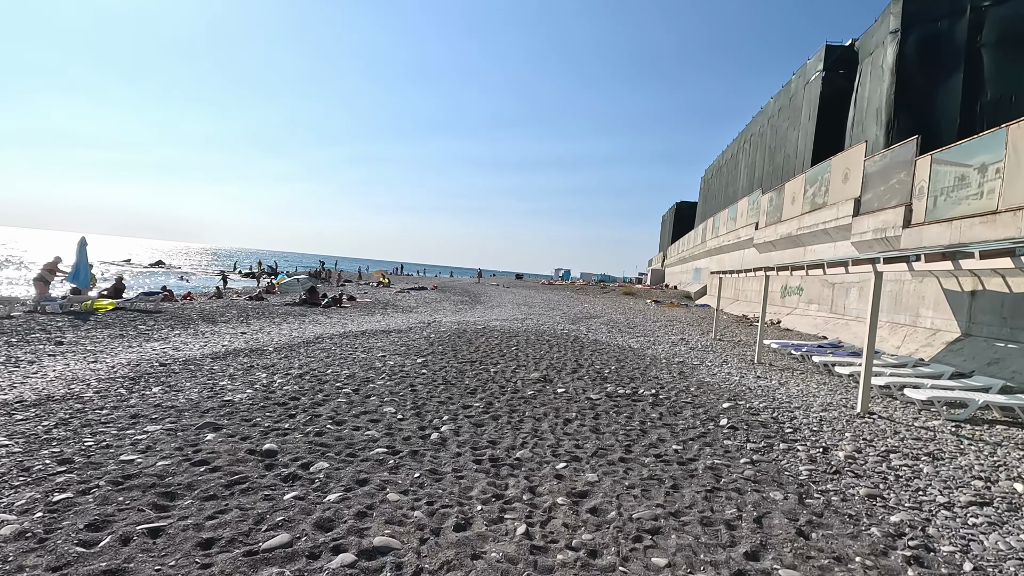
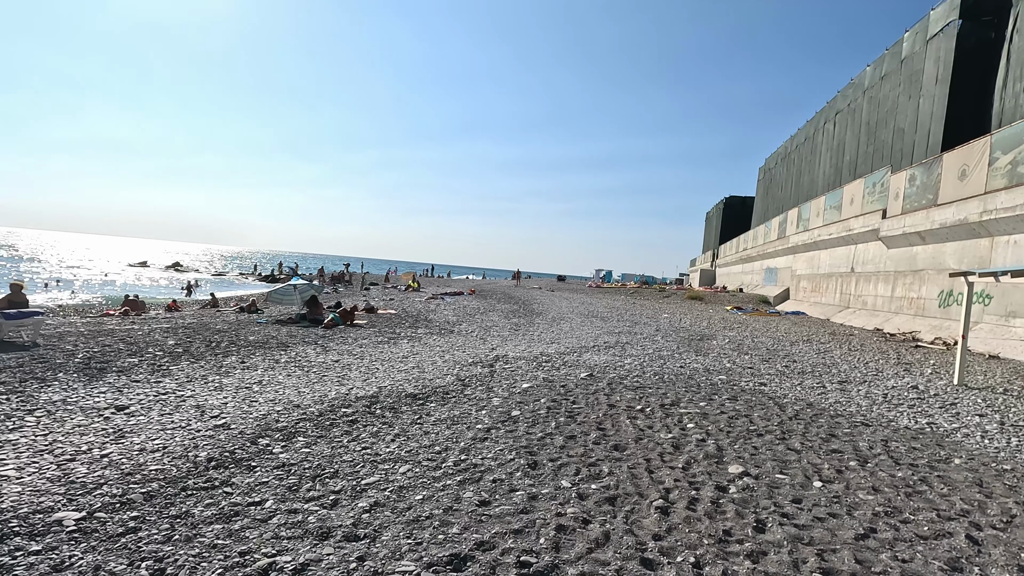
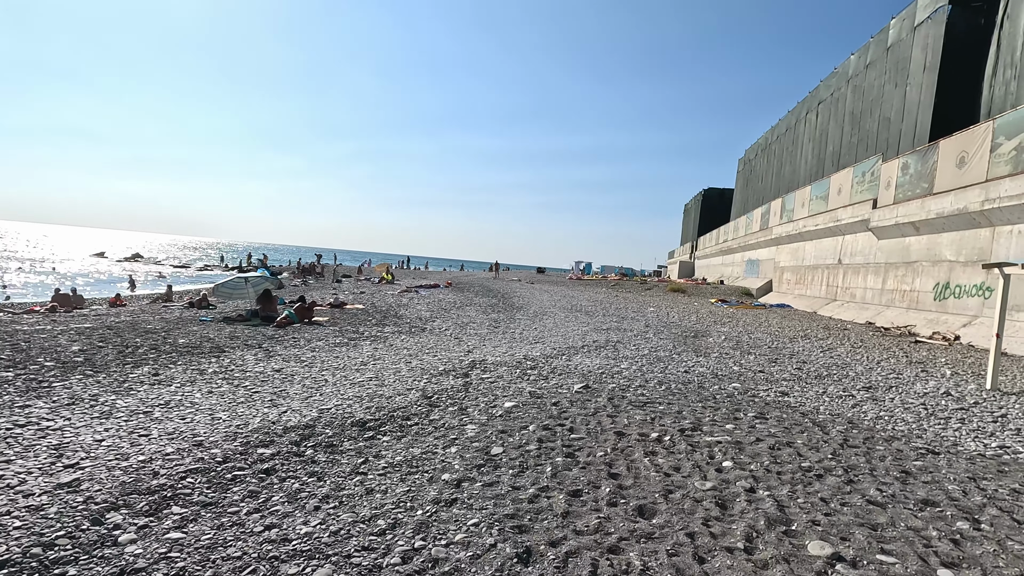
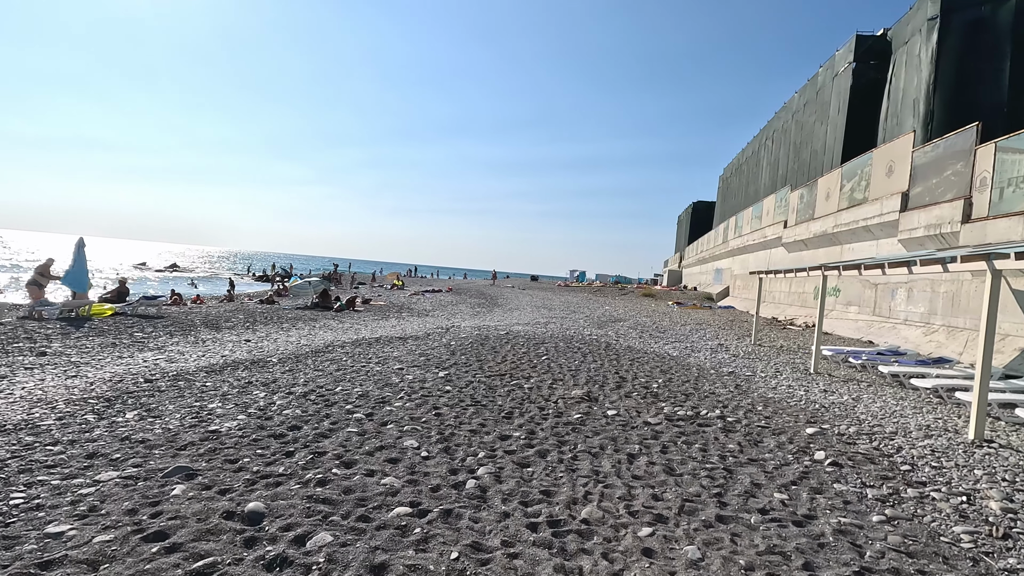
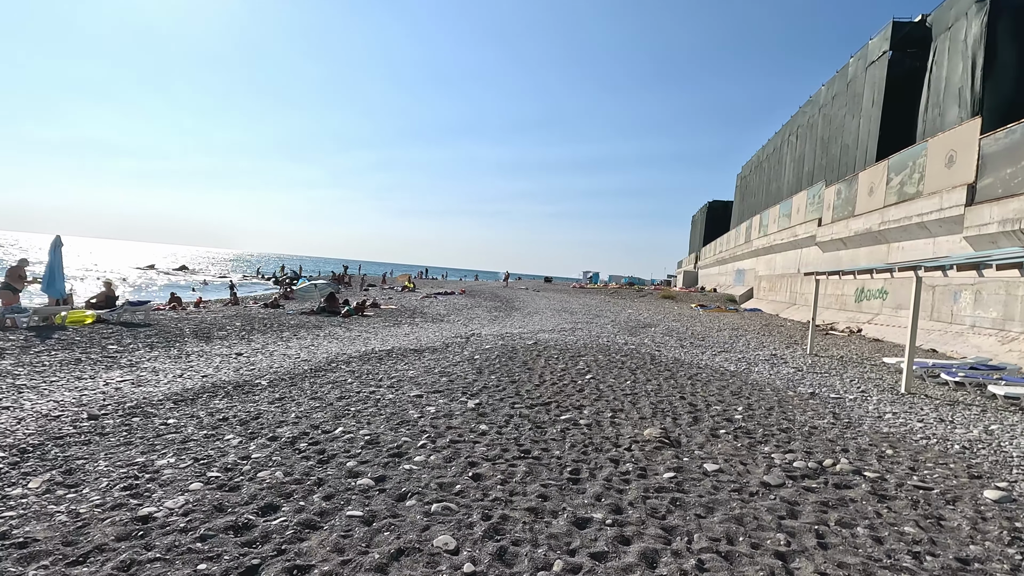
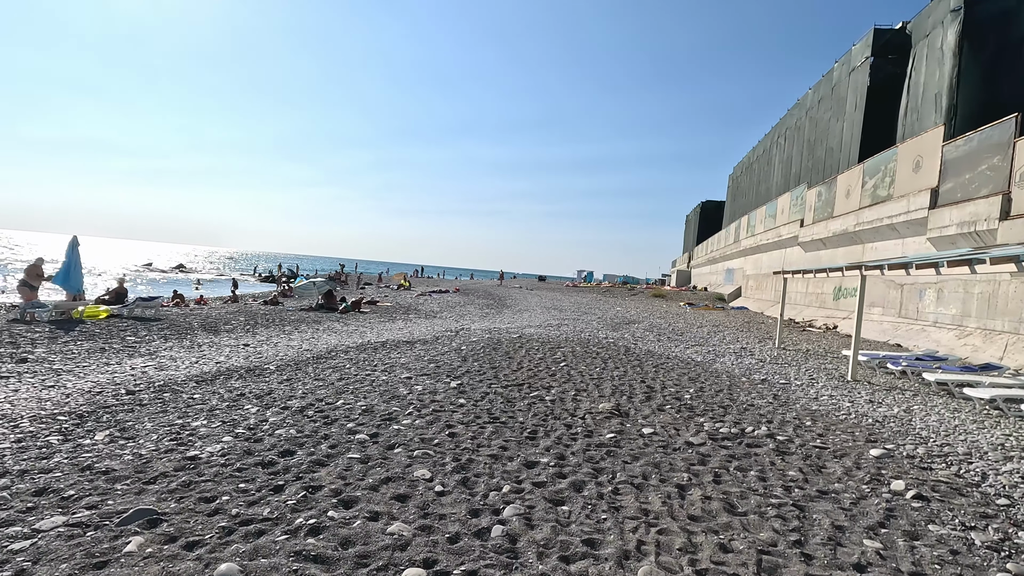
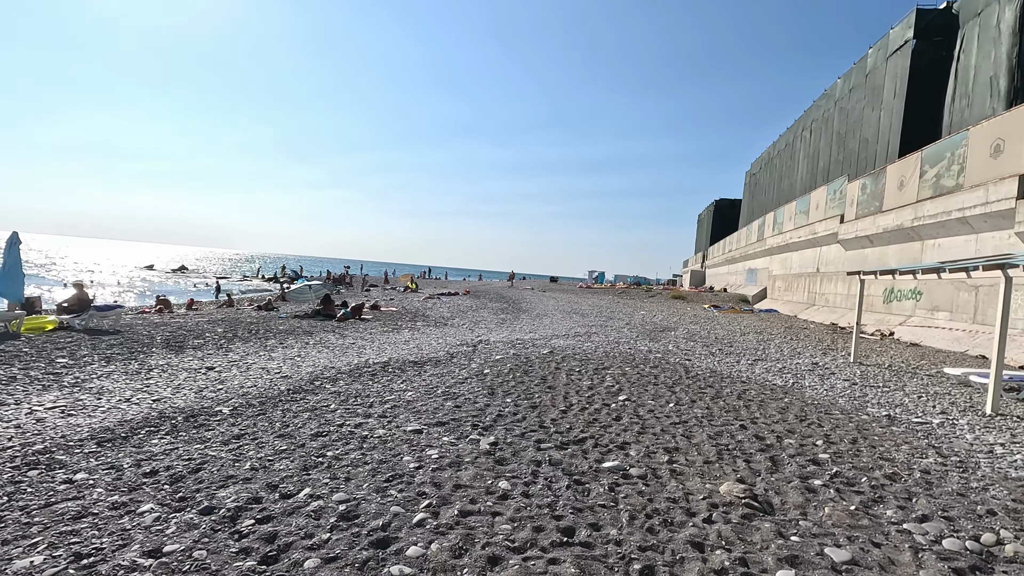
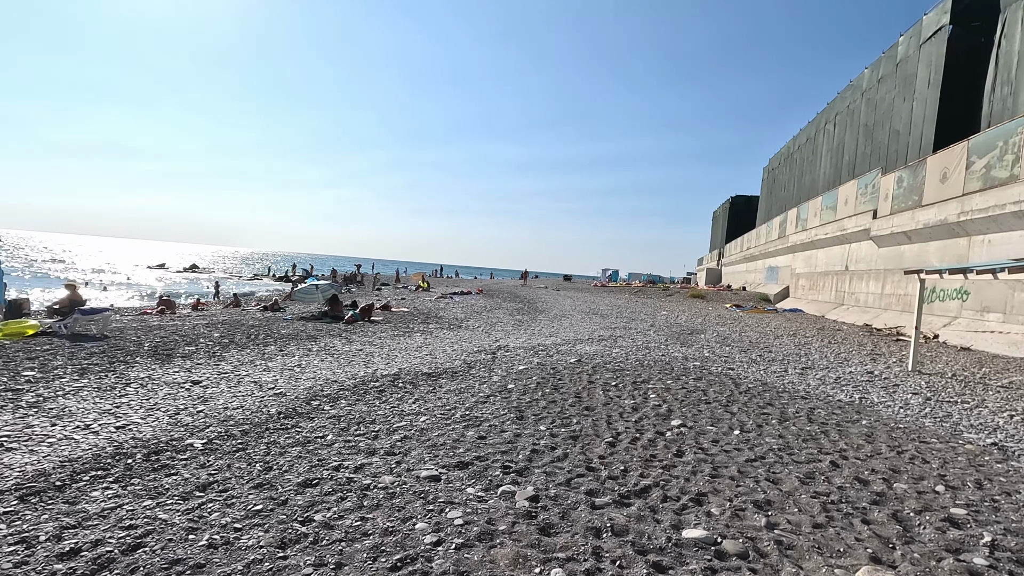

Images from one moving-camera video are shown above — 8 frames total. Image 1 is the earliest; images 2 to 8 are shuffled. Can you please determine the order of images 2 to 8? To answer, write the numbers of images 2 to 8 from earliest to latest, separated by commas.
4, 6, 5, 7, 8, 2, 3
